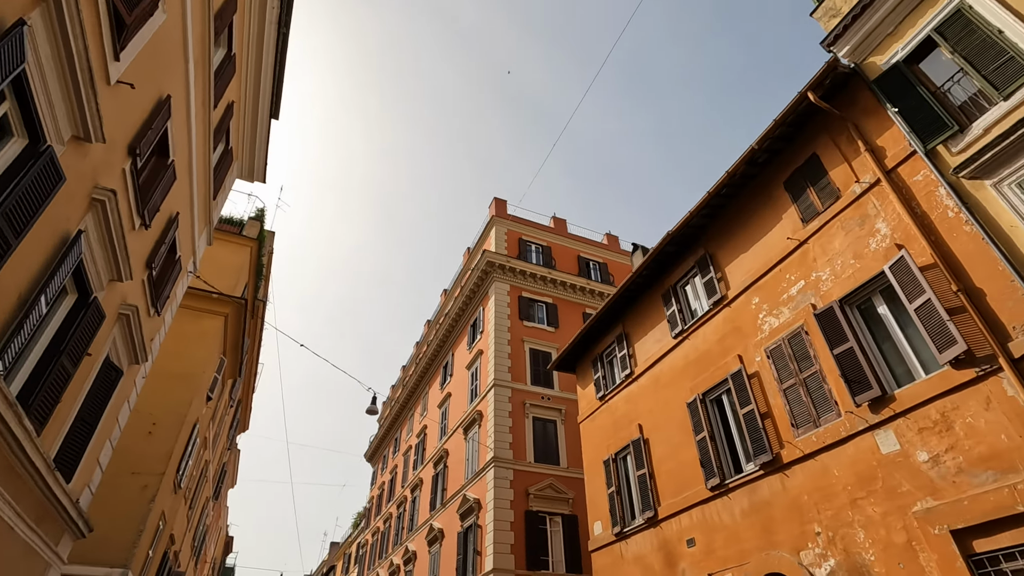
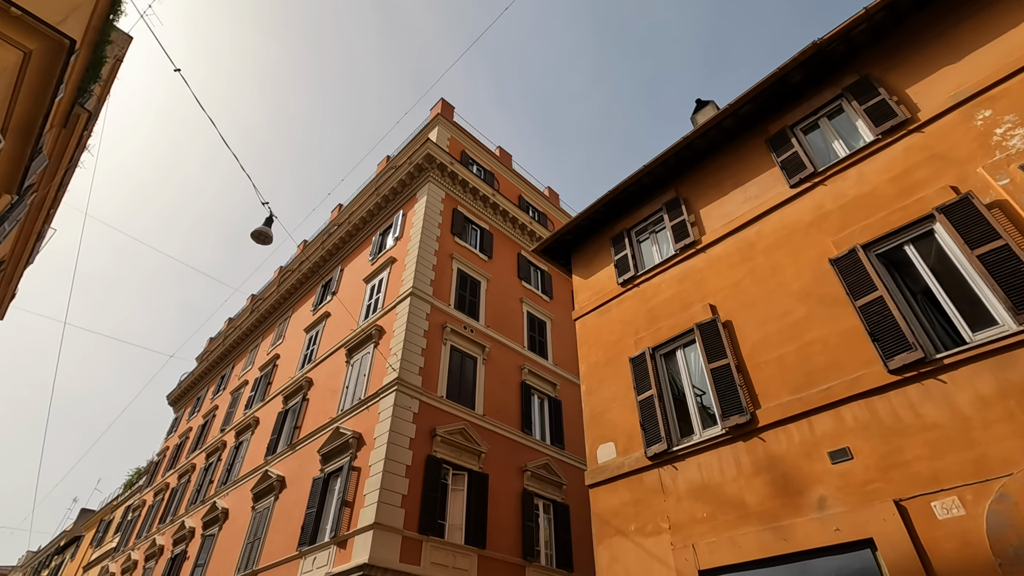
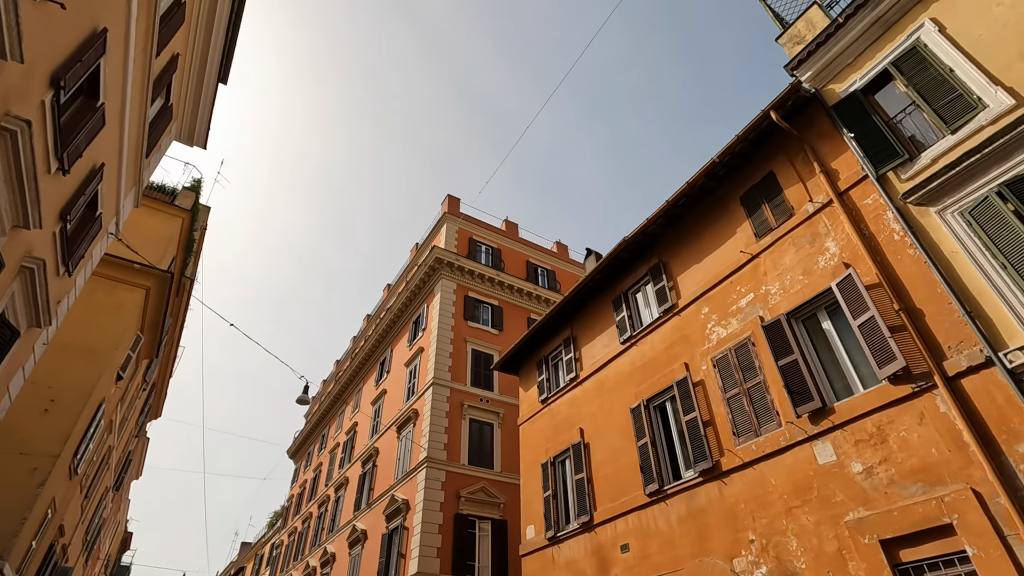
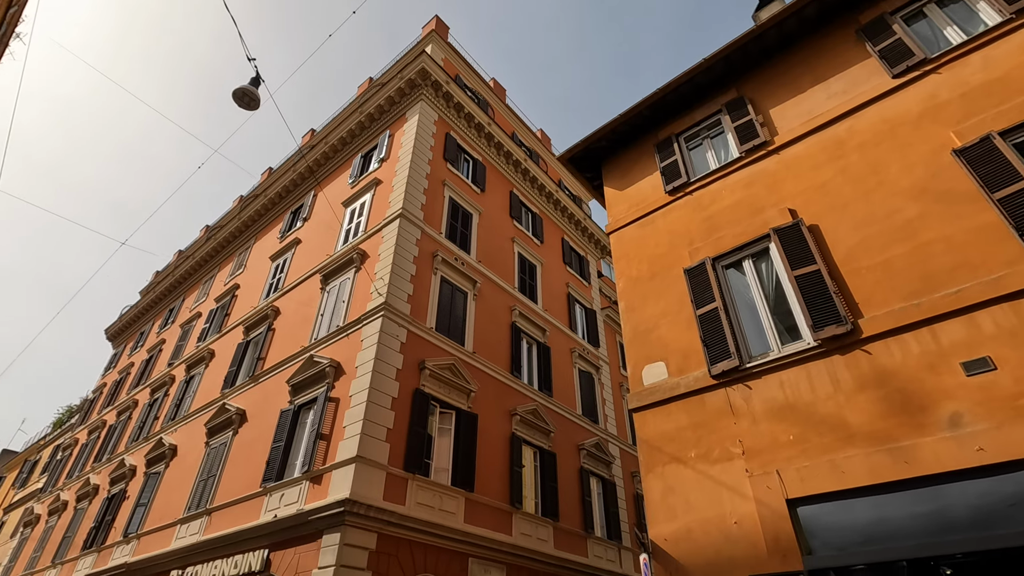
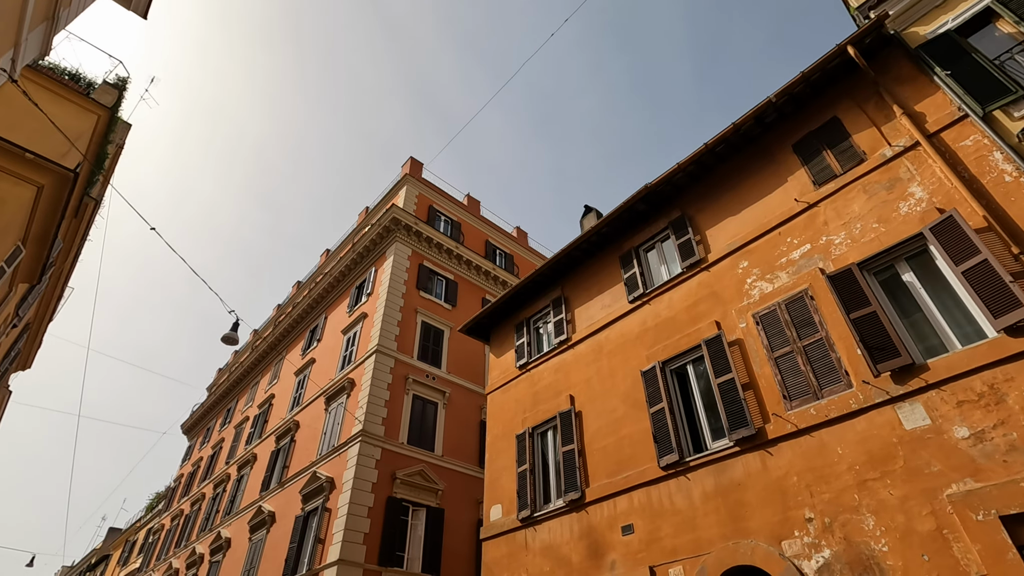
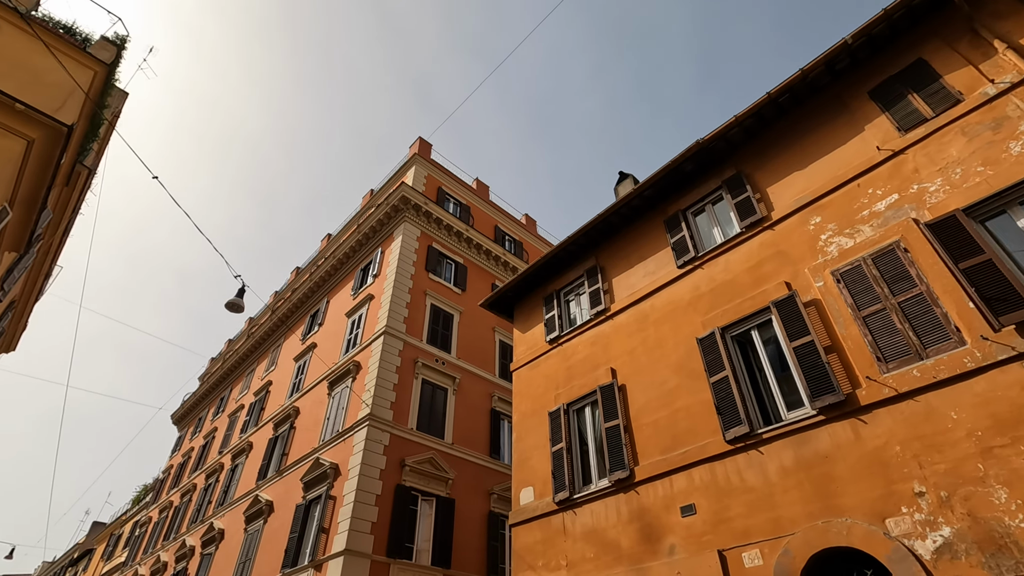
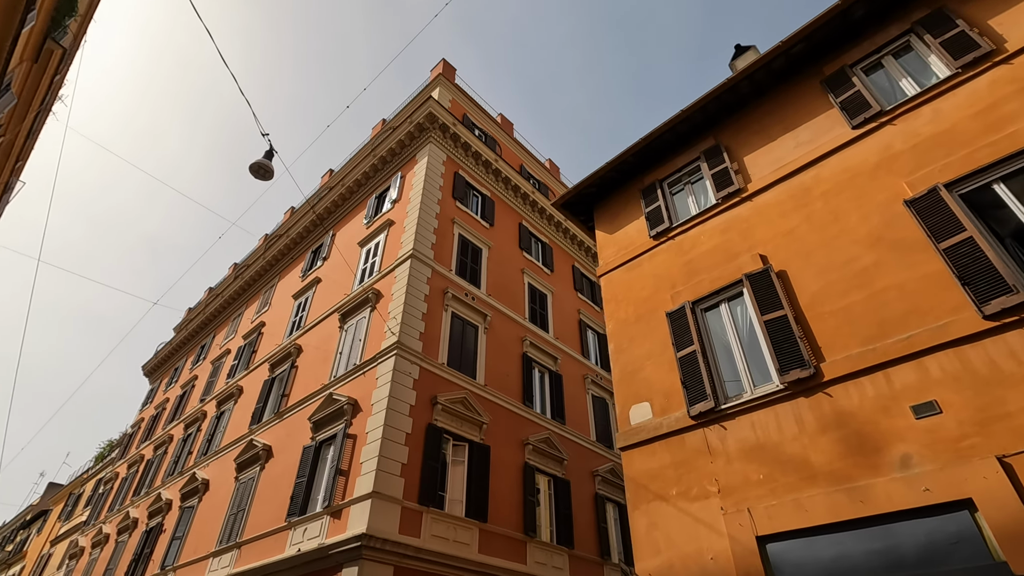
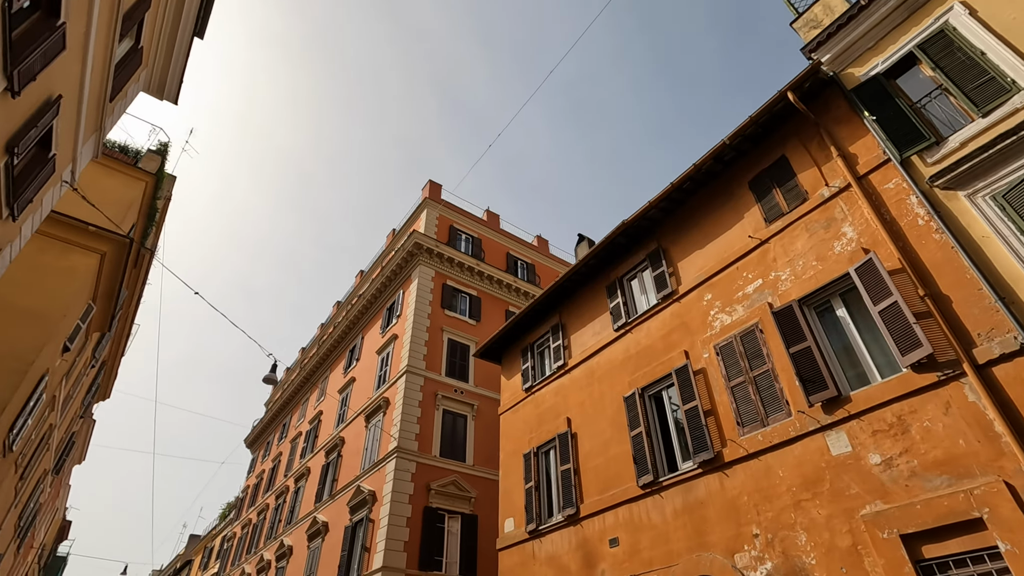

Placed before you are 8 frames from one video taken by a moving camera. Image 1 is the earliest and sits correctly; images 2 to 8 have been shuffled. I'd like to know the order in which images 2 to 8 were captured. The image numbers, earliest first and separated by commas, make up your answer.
3, 8, 5, 6, 2, 7, 4
